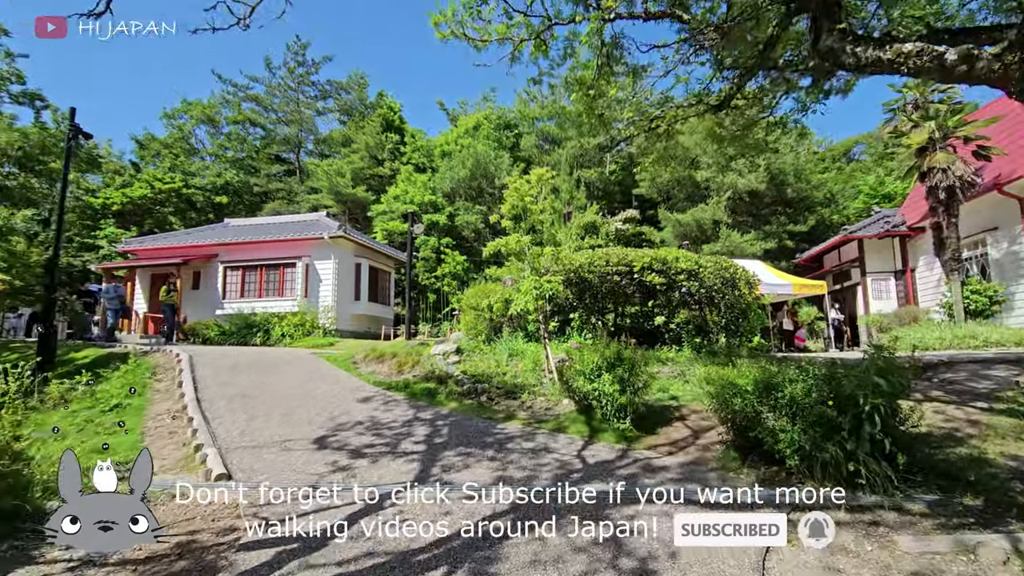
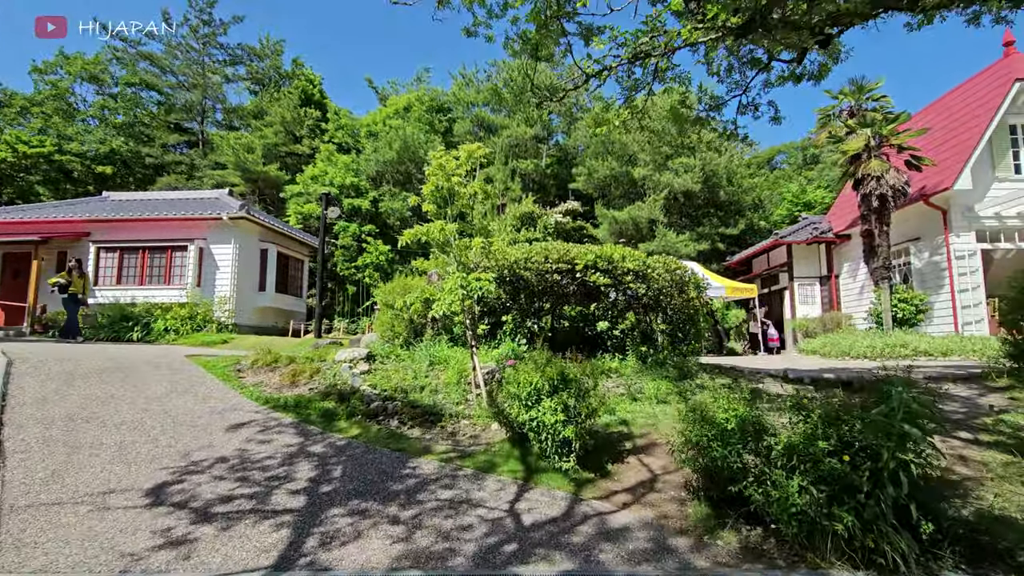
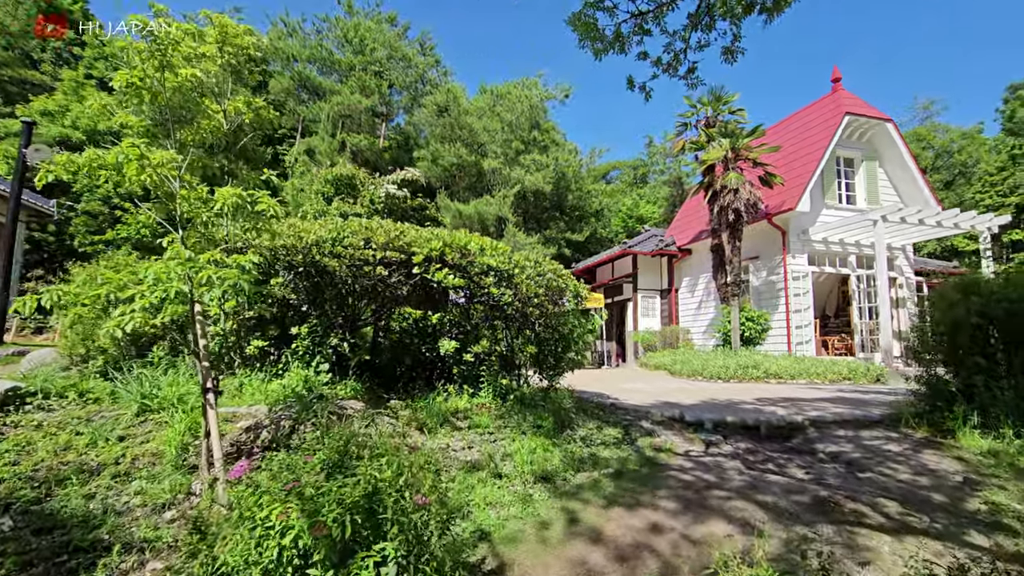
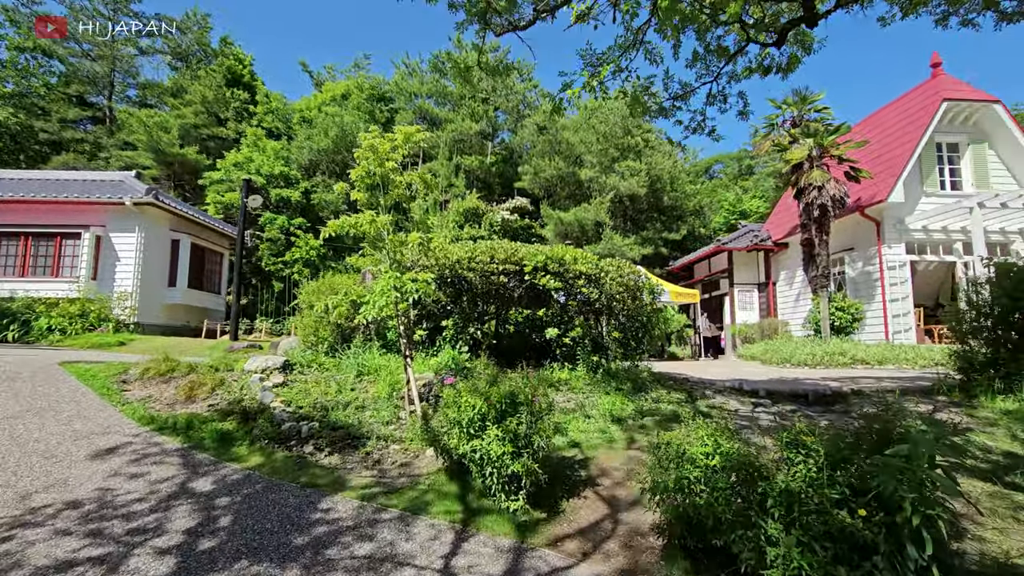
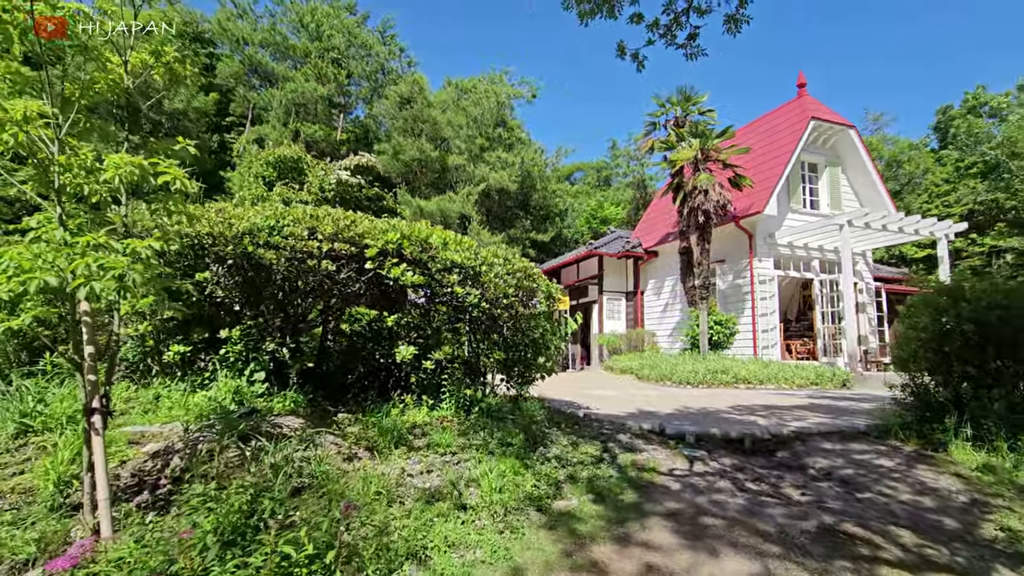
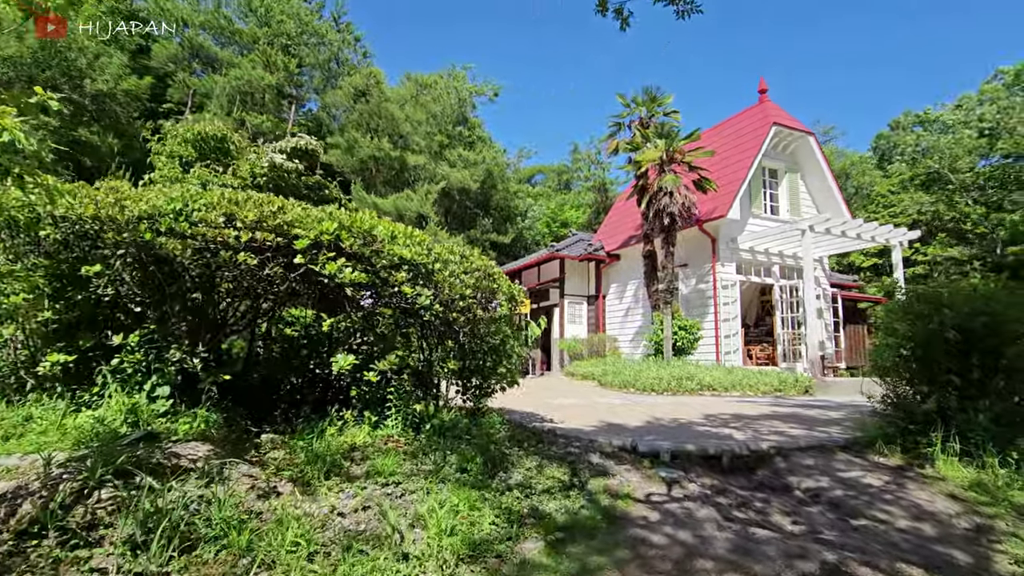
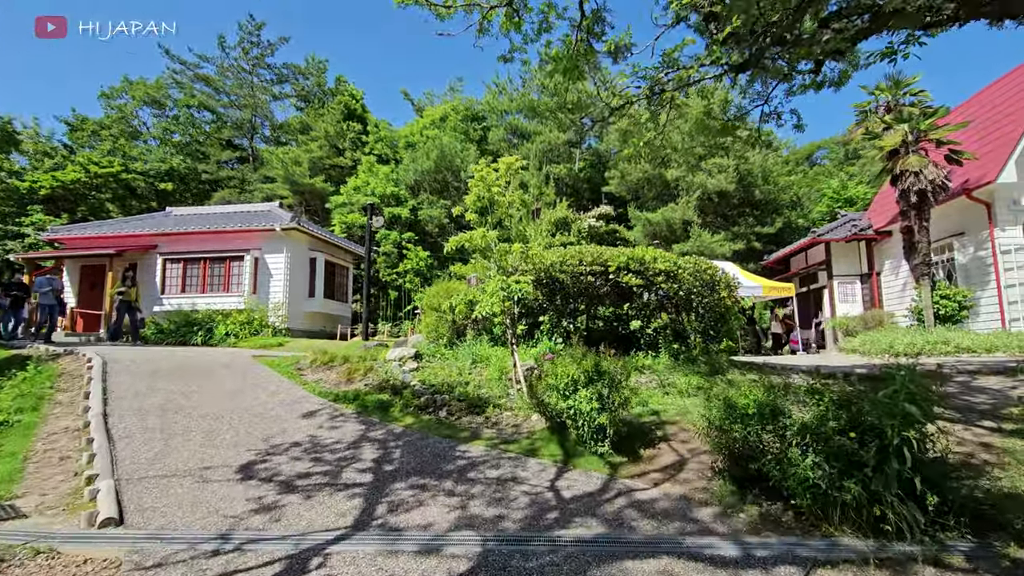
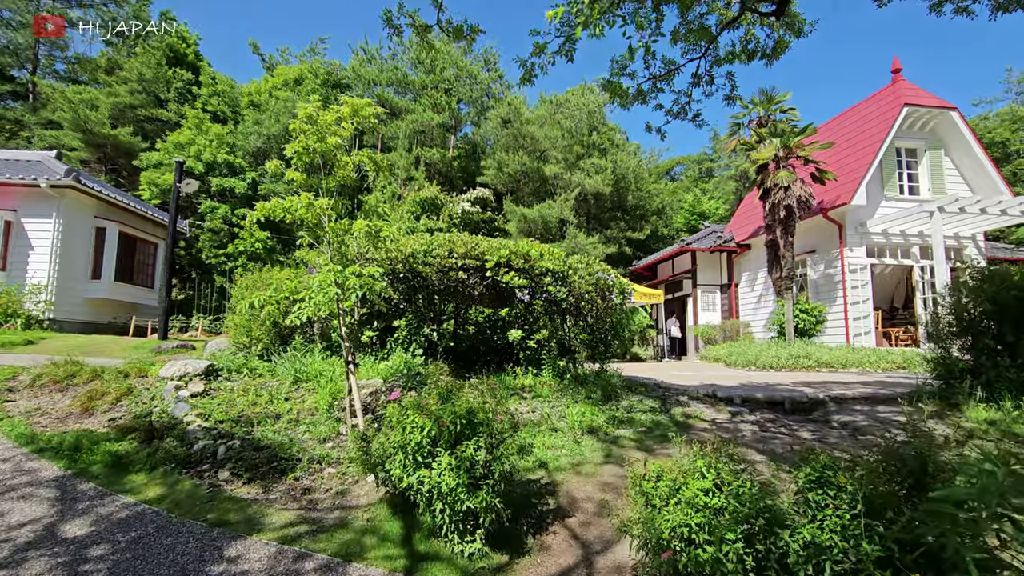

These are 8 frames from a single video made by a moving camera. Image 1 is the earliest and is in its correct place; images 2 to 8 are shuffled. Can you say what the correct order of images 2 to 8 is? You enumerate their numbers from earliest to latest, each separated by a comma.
7, 2, 4, 8, 3, 5, 6
